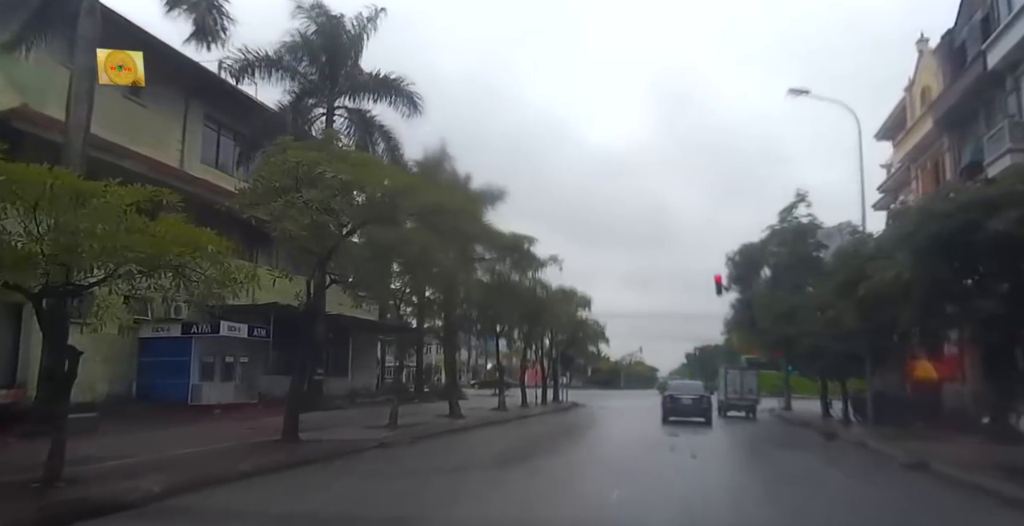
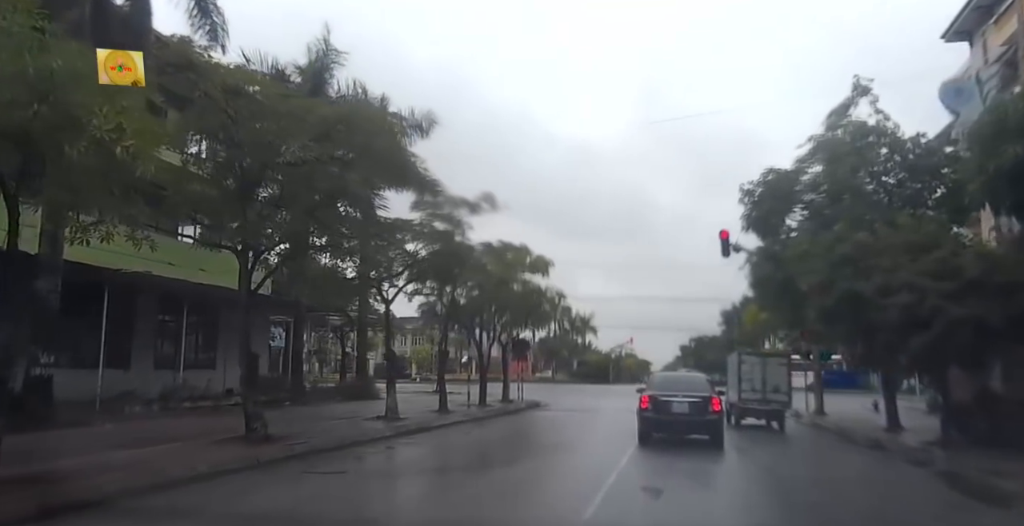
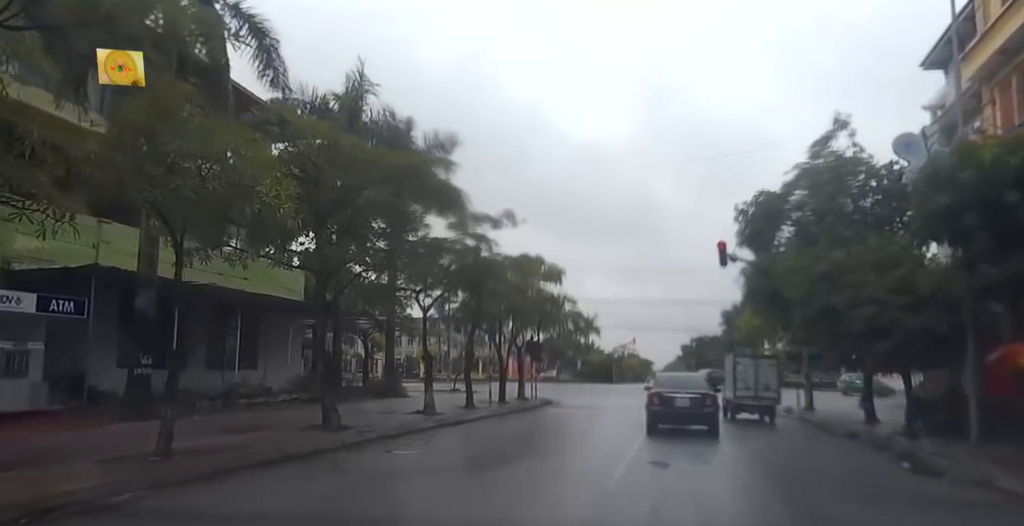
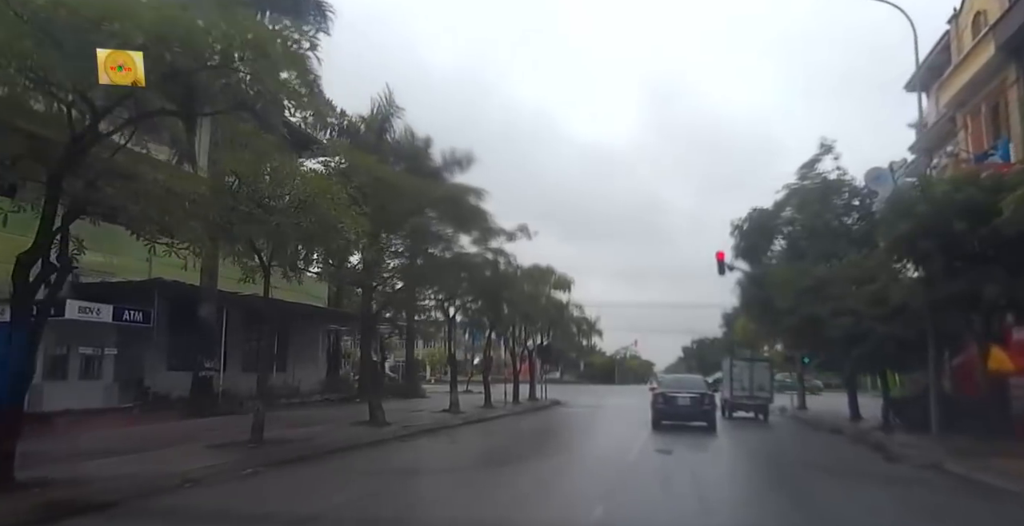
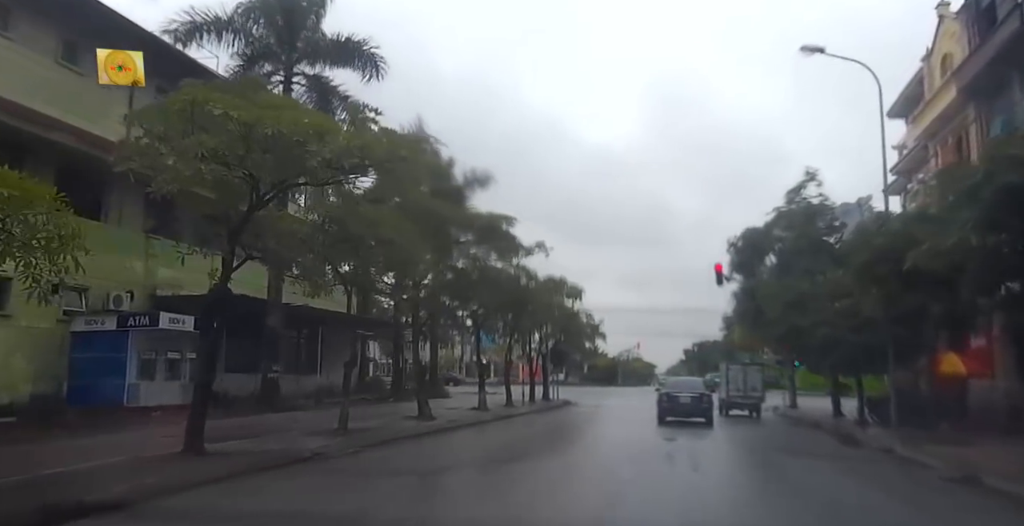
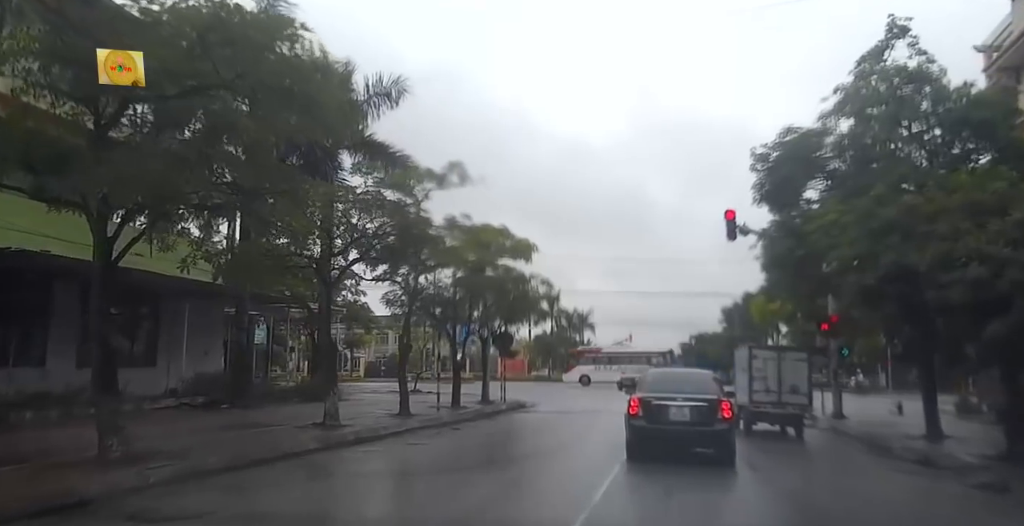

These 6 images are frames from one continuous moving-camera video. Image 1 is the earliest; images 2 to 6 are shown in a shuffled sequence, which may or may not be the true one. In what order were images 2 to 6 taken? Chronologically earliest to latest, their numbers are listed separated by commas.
5, 4, 3, 2, 6
